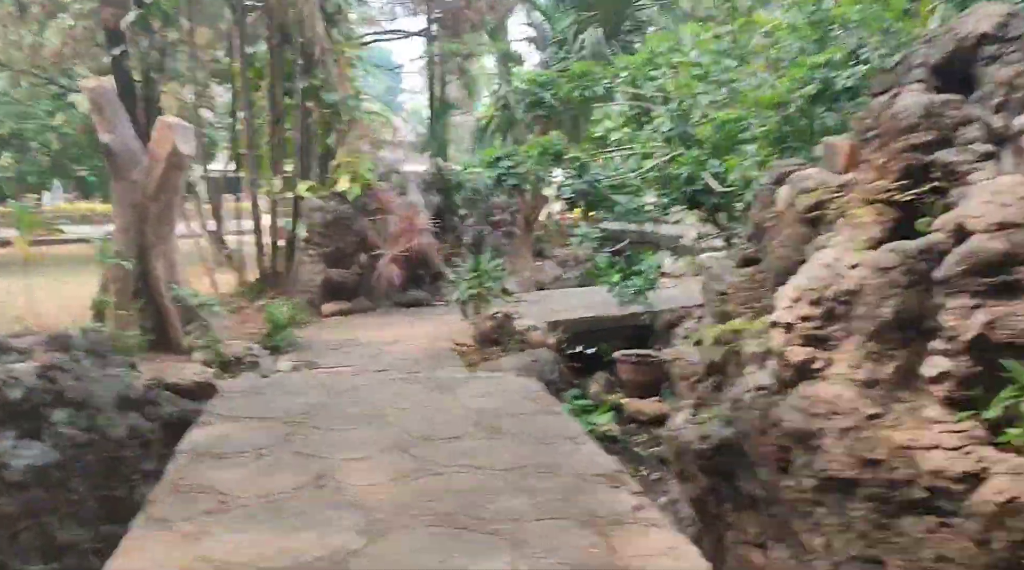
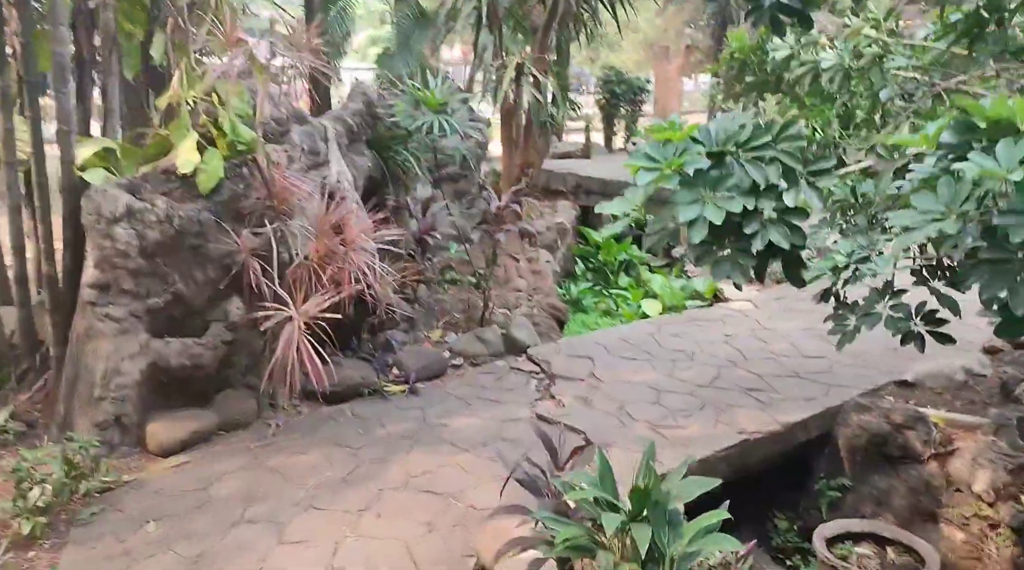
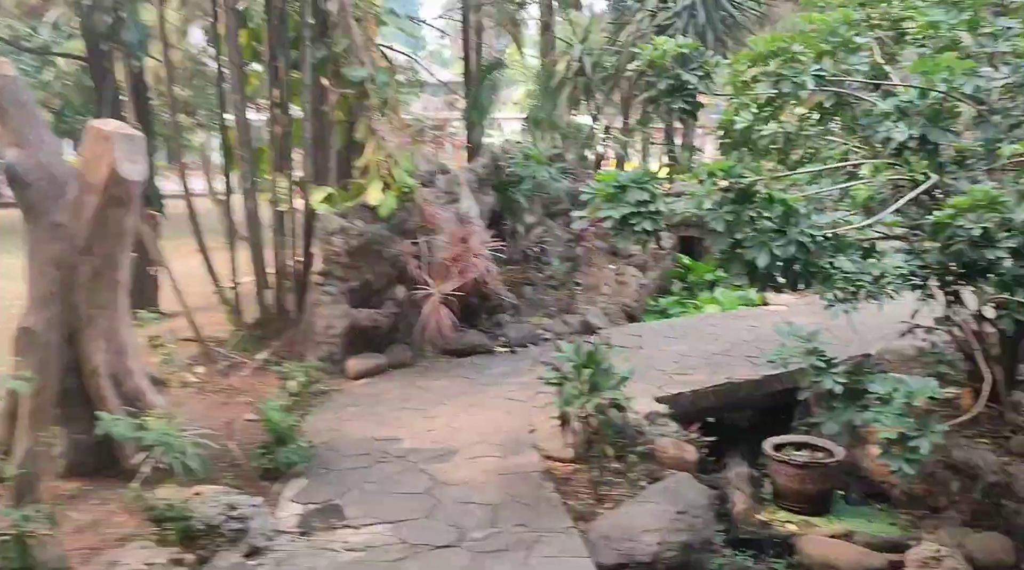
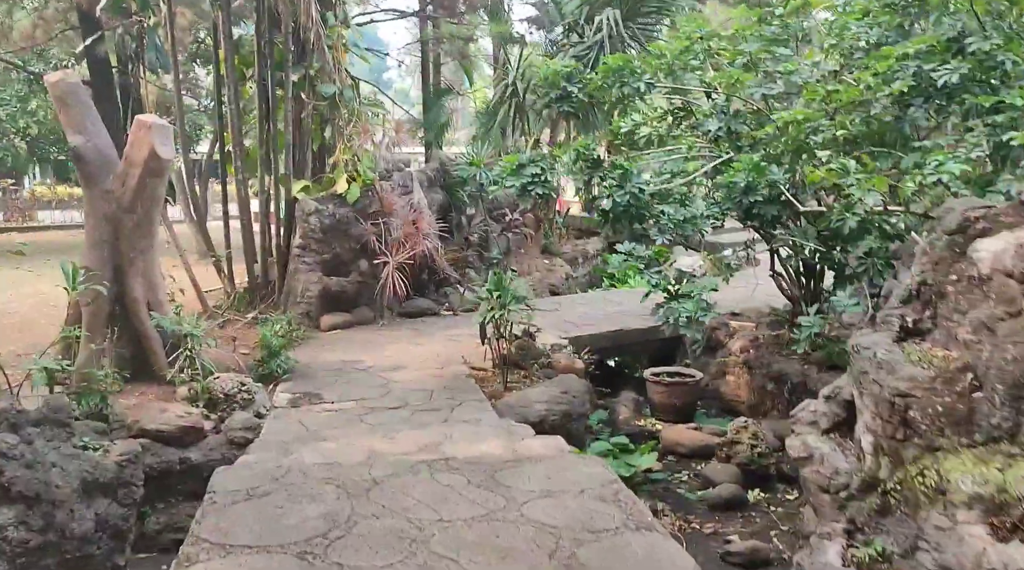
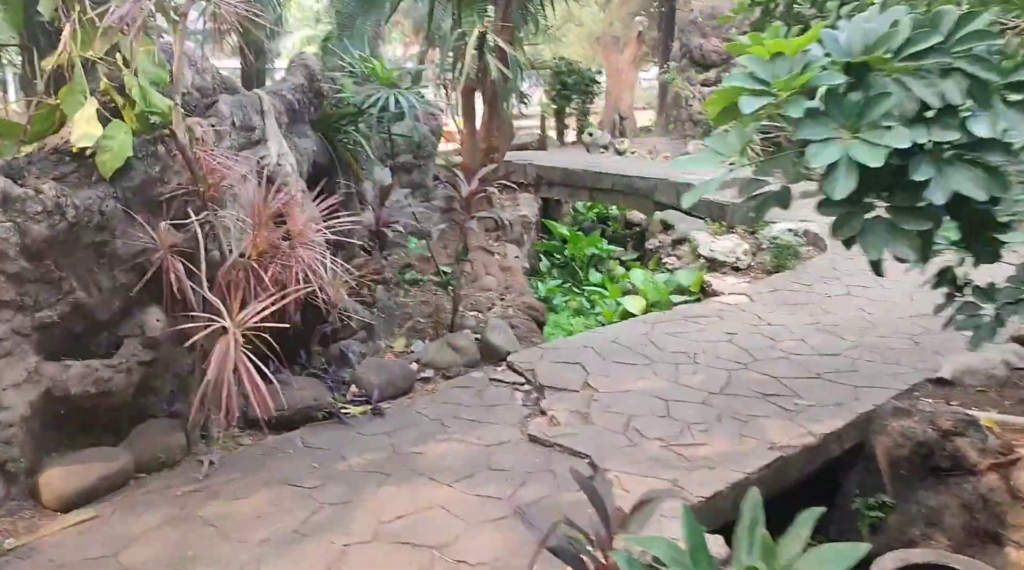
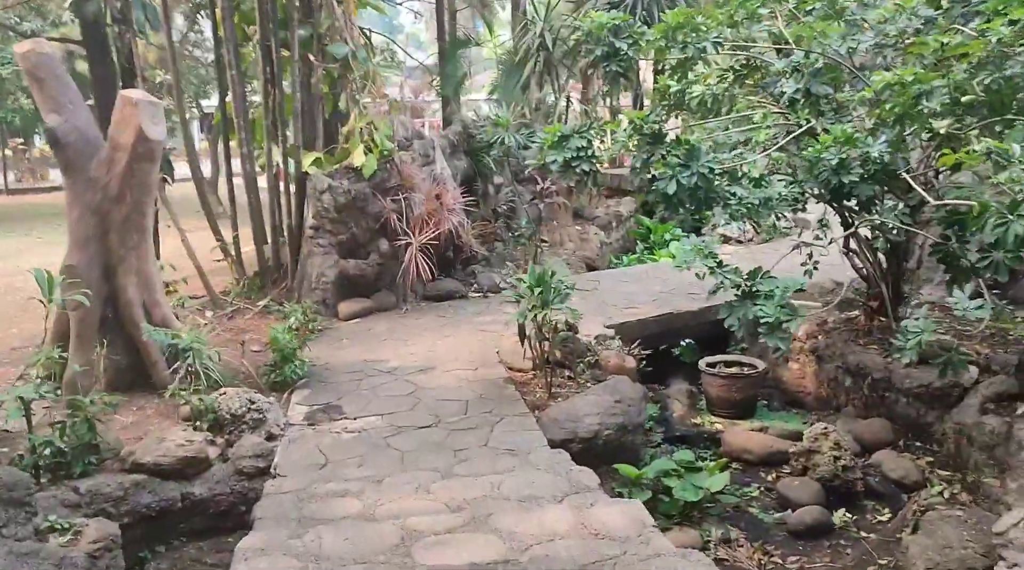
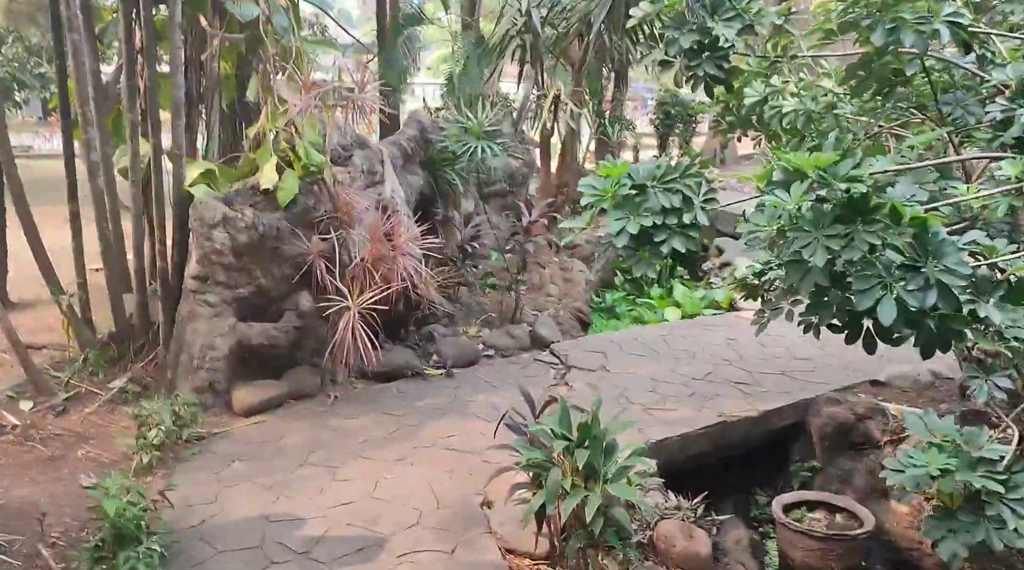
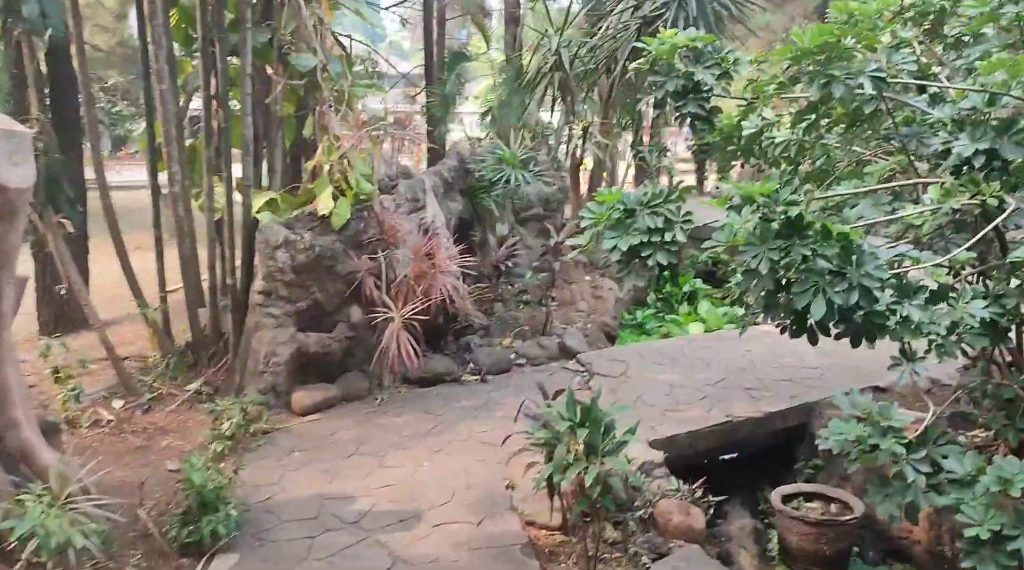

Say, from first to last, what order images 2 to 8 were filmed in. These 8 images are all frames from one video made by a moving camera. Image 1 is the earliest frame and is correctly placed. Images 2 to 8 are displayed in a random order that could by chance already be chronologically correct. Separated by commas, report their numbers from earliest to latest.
4, 6, 3, 8, 7, 2, 5
